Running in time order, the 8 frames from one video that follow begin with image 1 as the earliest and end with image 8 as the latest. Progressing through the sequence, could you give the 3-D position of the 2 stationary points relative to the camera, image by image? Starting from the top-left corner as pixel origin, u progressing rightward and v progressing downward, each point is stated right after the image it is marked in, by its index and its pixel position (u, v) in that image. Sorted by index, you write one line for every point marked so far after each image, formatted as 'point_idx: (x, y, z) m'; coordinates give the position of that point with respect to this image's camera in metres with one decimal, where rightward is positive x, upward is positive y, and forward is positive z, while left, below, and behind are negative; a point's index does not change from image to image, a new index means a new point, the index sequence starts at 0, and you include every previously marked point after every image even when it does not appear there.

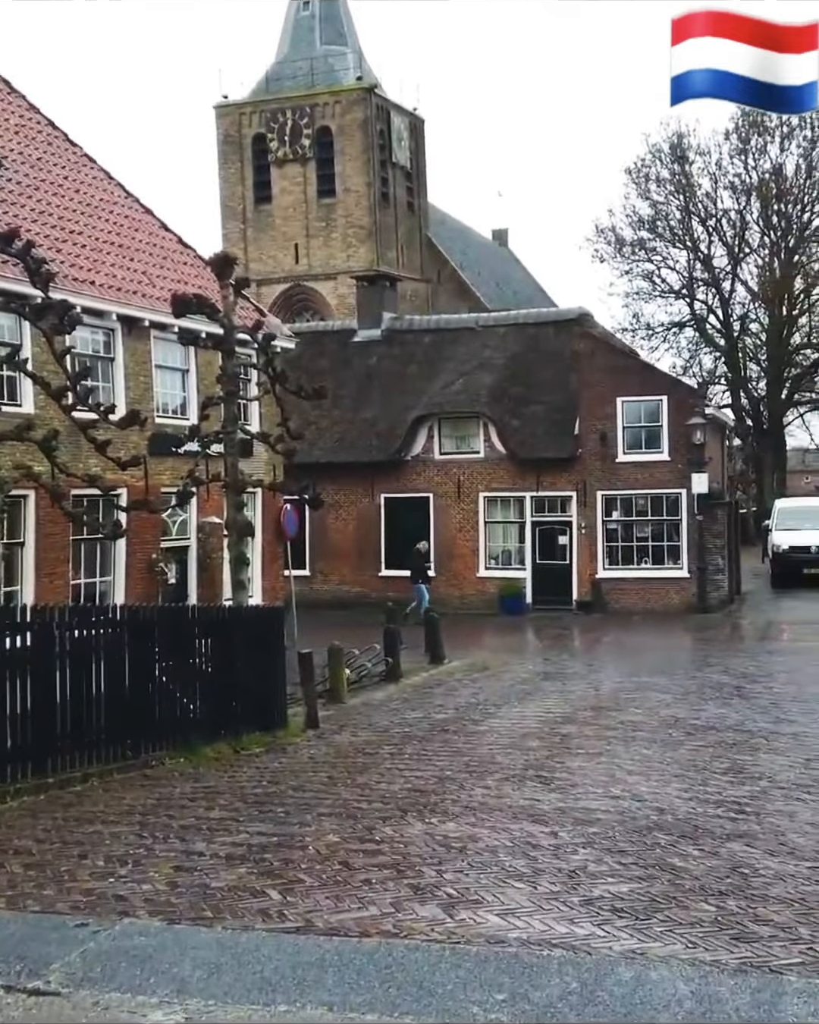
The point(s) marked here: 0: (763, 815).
0: (+2.1, -1.8, +7.3) m
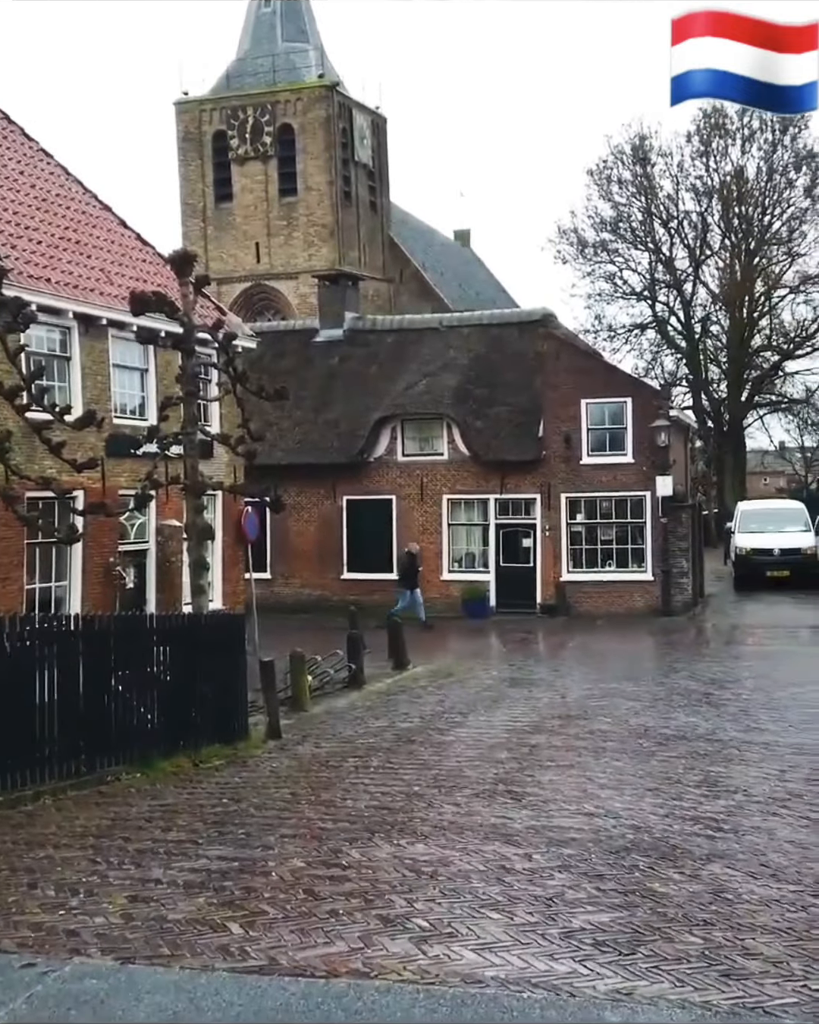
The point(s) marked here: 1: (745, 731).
0: (+1.9, -1.8, +7.1) m
1: (+3.1, -2.0, +11.4) m
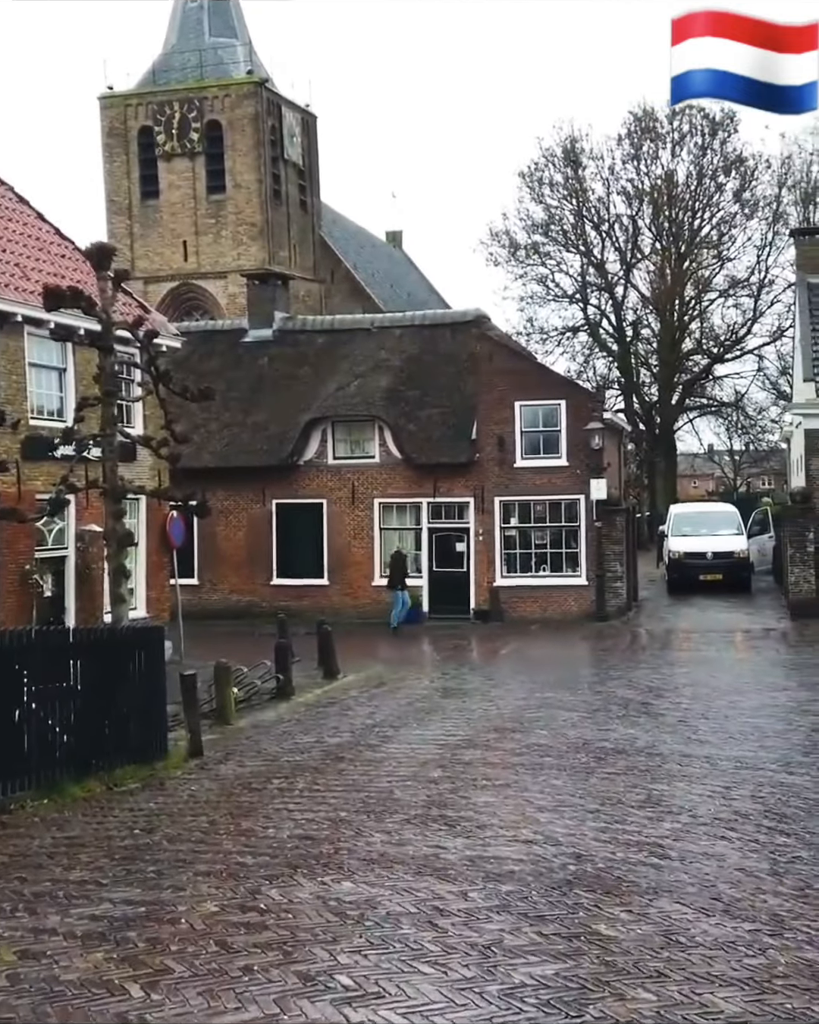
0: (+1.5, -1.9, +6.7) m
1: (+2.4, -2.0, +11.0) m
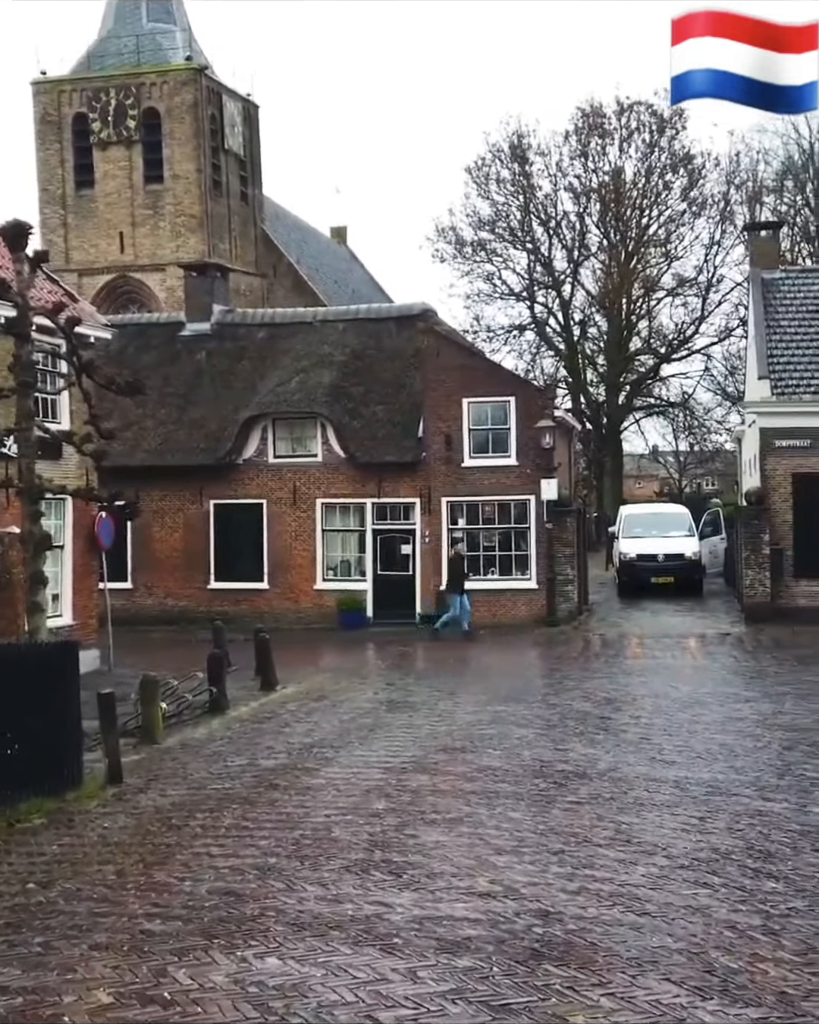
0: (+1.2, -1.9, +5.8) m
1: (+2.0, -2.1, +10.2) m
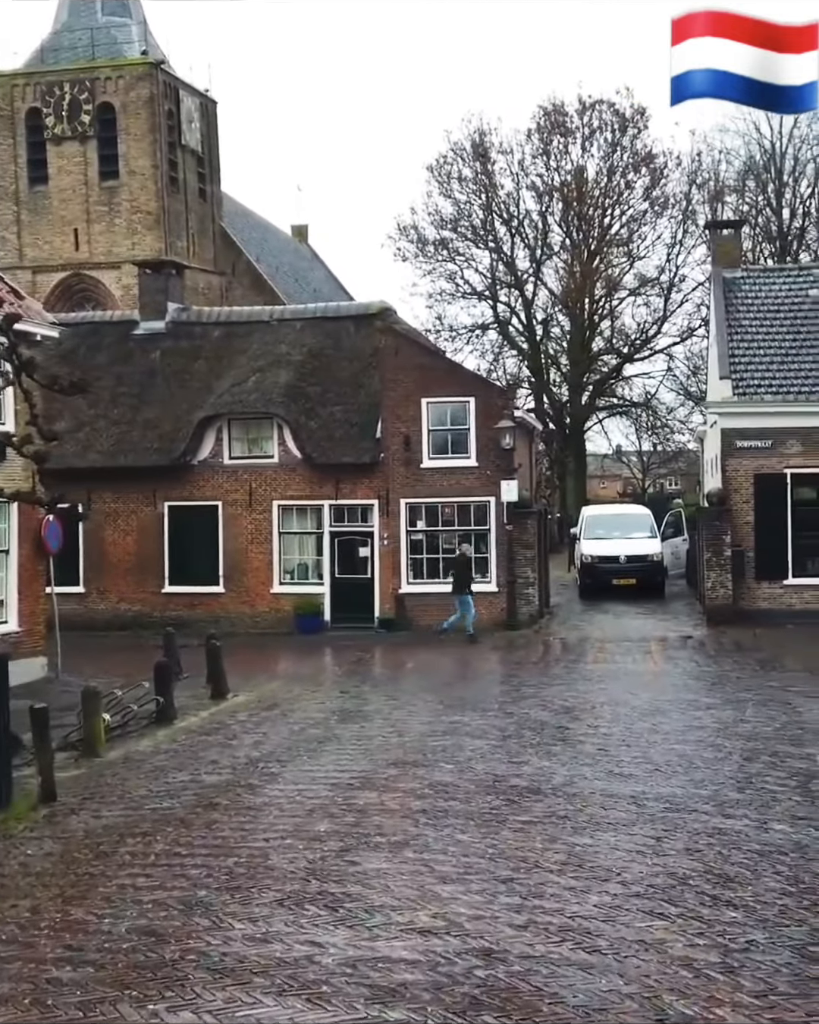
0: (+0.9, -1.9, +5.4) m
1: (+1.6, -2.1, +9.8) m
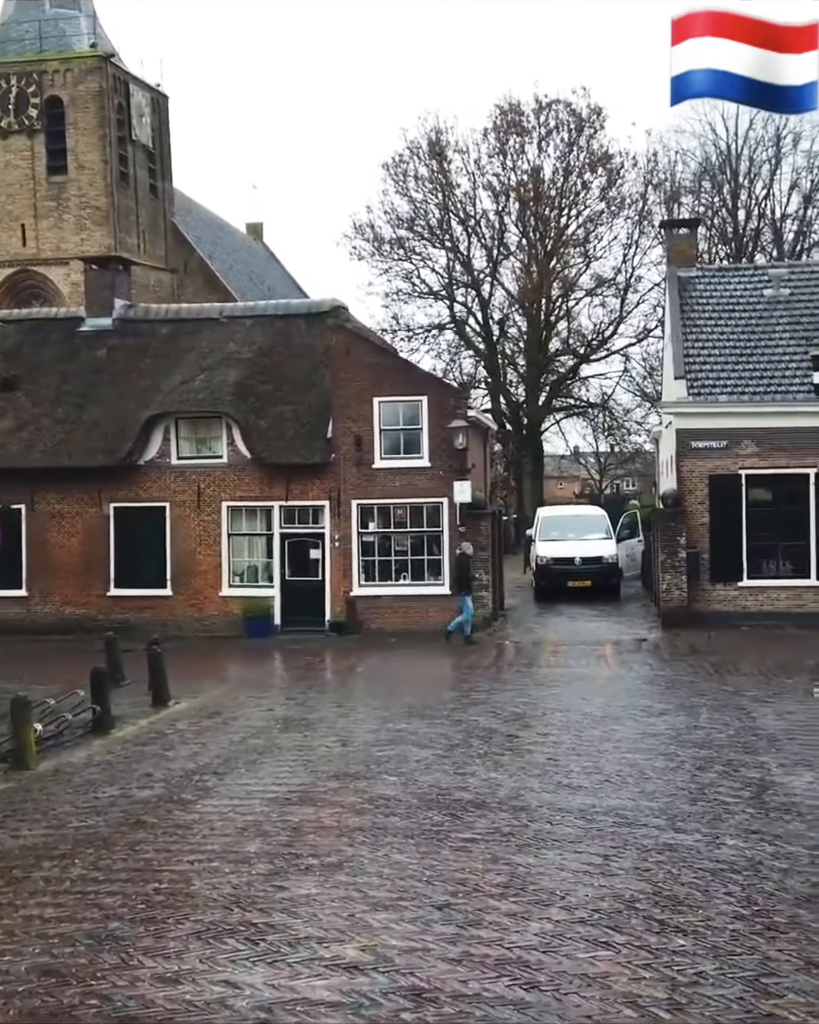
0: (+0.6, -1.9, +5.0) m
1: (+1.1, -2.1, +9.4) m
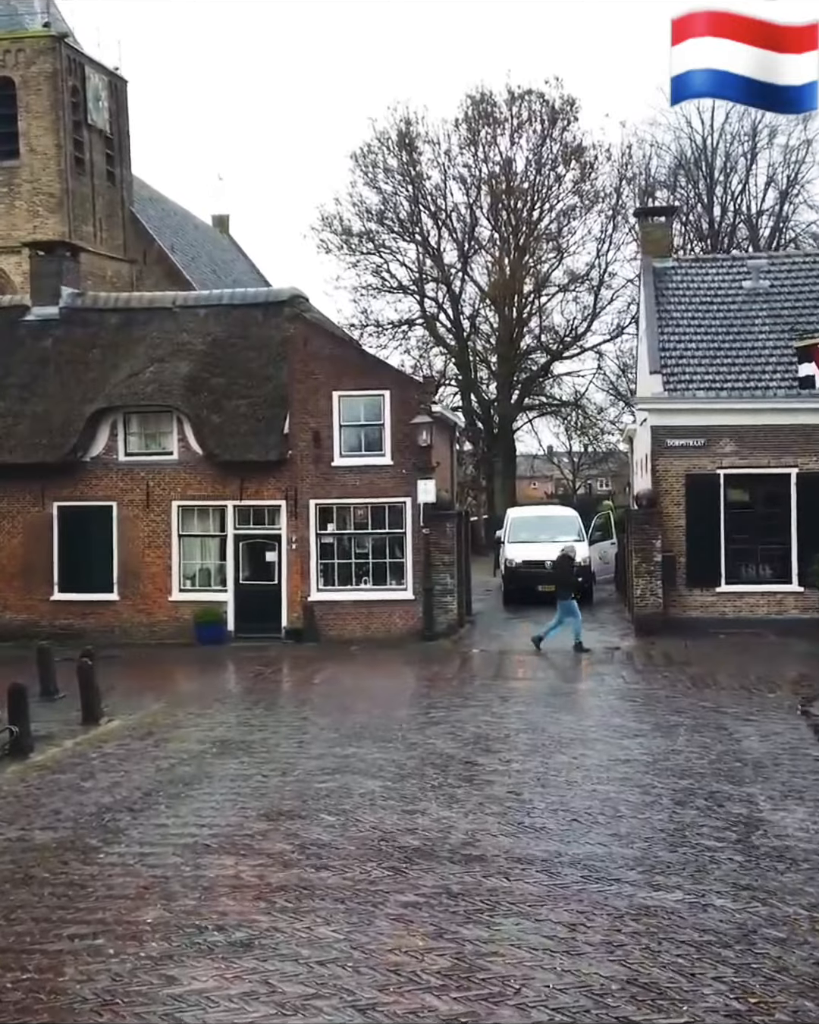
0: (+0.3, -1.9, +3.8) m
1: (+0.7, -2.1, +8.2) m
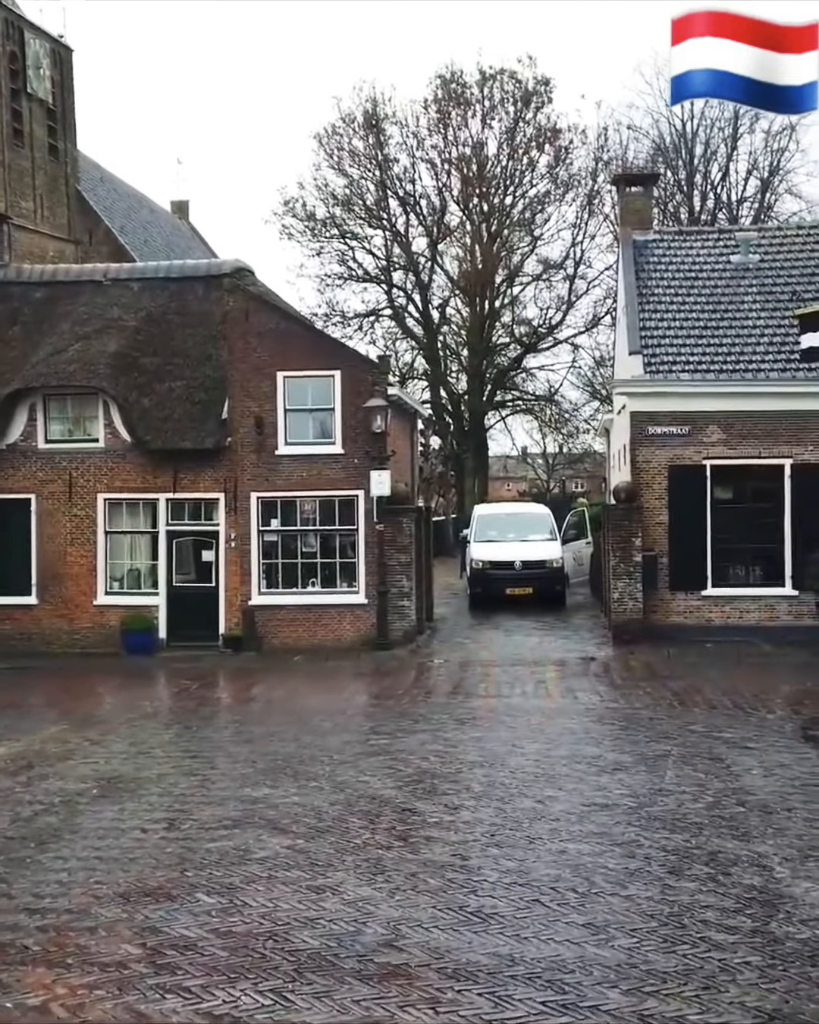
0: (-0.1, -1.8, +1.6) m
1: (+0.2, -2.0, +6.0) m
